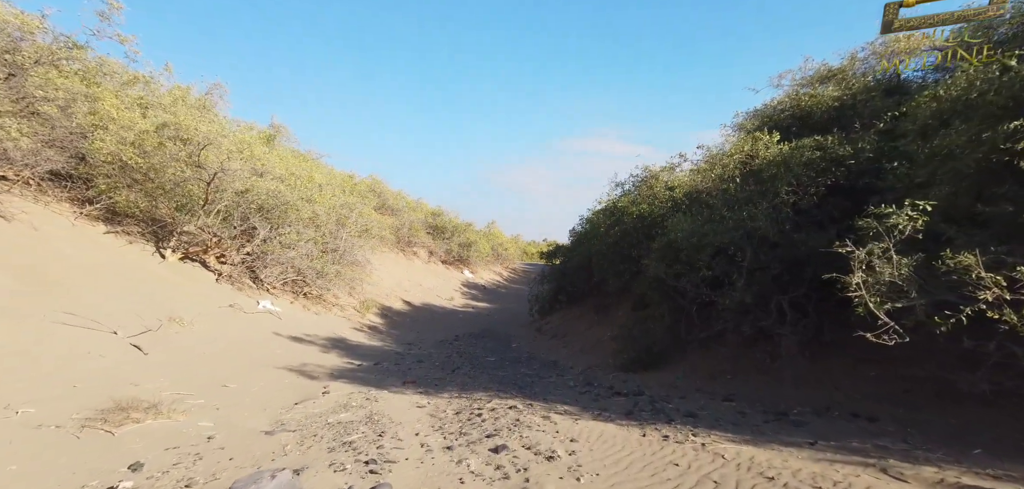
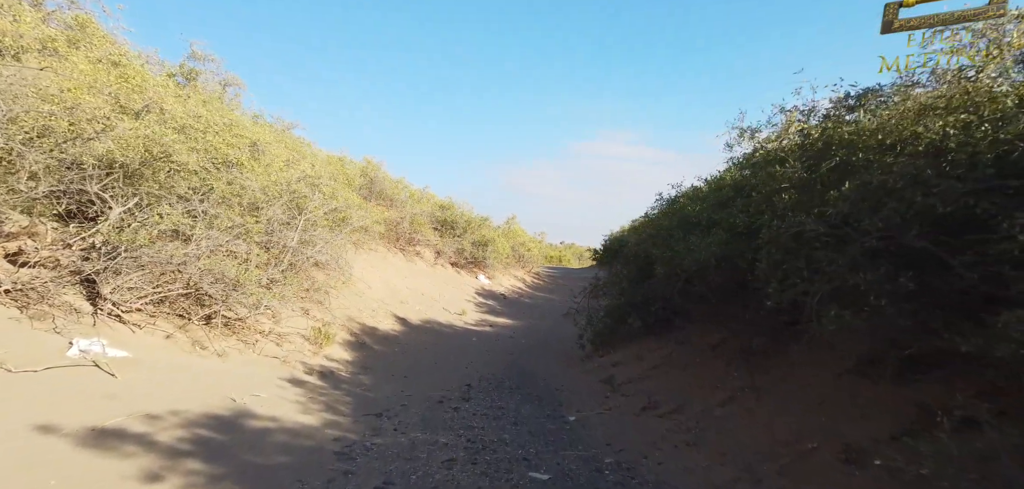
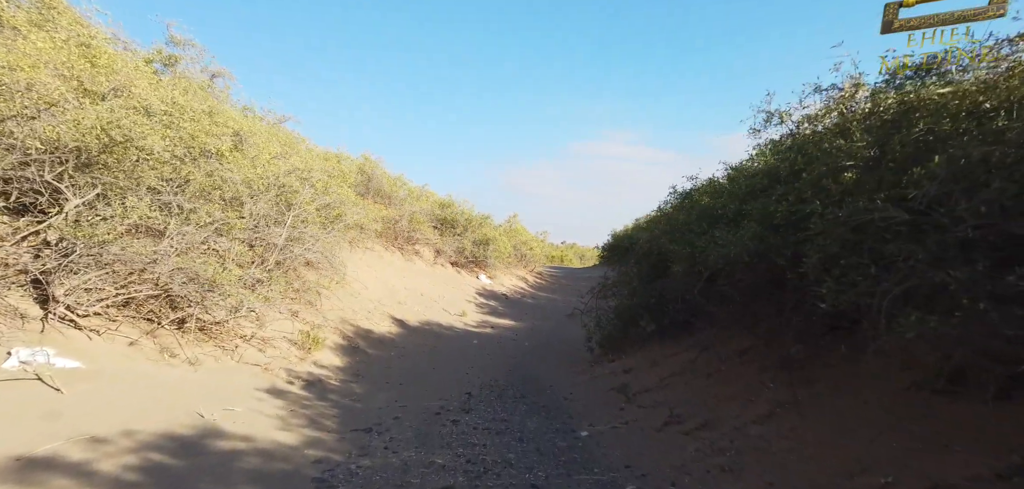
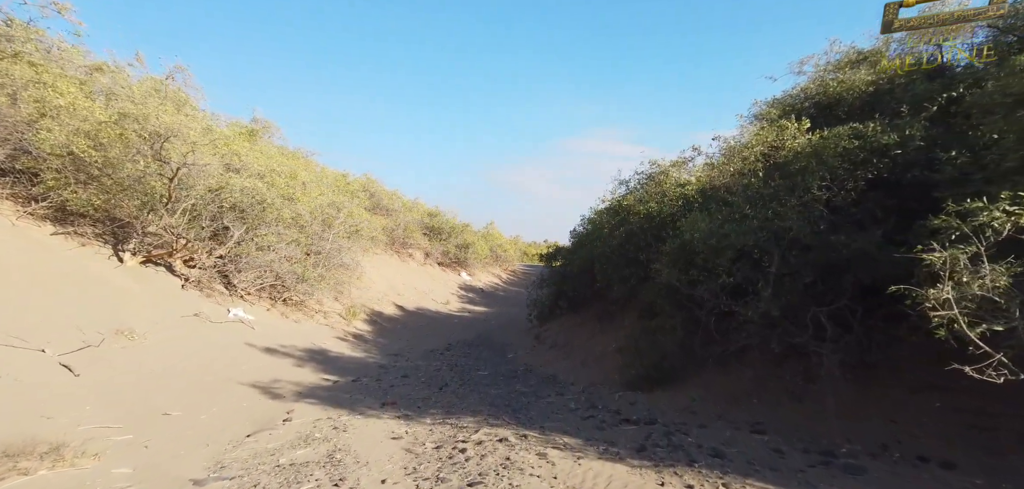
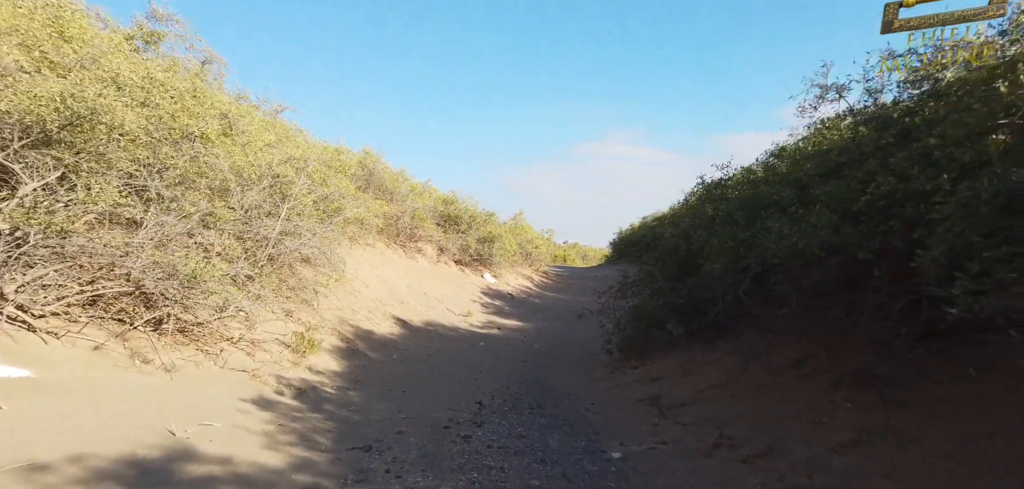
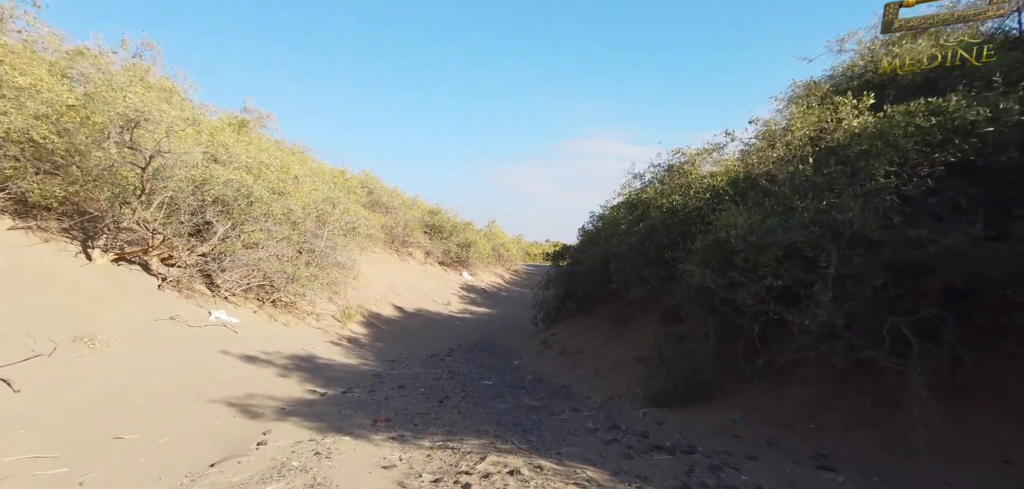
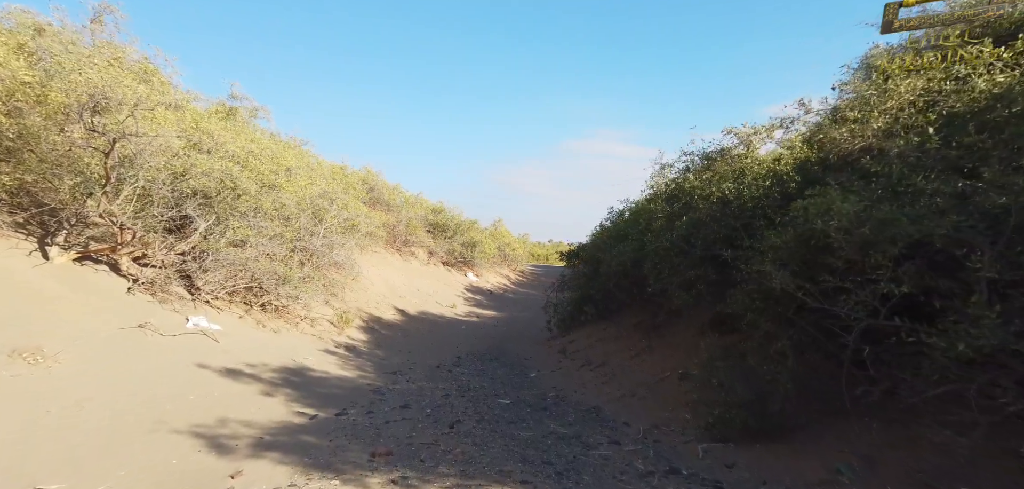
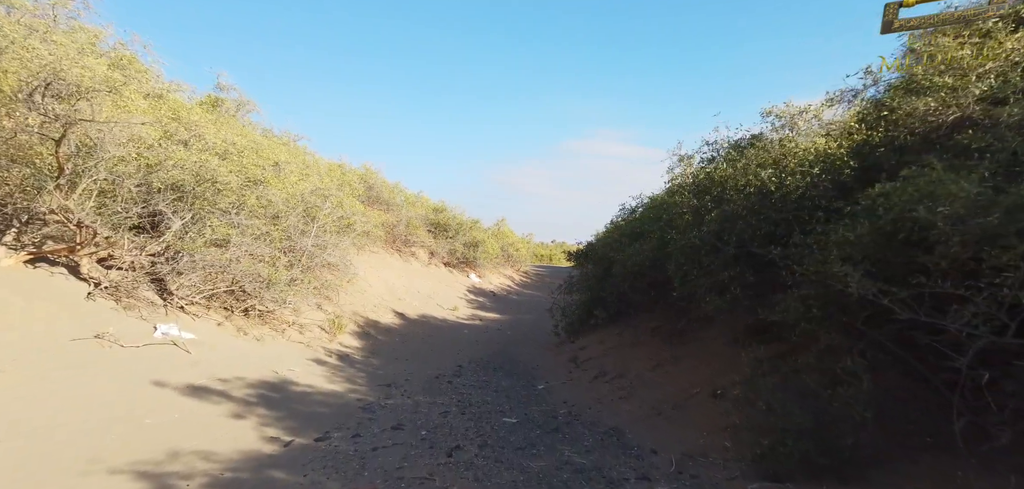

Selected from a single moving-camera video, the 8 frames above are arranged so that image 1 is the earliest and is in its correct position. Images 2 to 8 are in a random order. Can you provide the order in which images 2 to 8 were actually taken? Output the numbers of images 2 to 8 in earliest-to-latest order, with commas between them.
4, 6, 7, 8, 2, 3, 5
